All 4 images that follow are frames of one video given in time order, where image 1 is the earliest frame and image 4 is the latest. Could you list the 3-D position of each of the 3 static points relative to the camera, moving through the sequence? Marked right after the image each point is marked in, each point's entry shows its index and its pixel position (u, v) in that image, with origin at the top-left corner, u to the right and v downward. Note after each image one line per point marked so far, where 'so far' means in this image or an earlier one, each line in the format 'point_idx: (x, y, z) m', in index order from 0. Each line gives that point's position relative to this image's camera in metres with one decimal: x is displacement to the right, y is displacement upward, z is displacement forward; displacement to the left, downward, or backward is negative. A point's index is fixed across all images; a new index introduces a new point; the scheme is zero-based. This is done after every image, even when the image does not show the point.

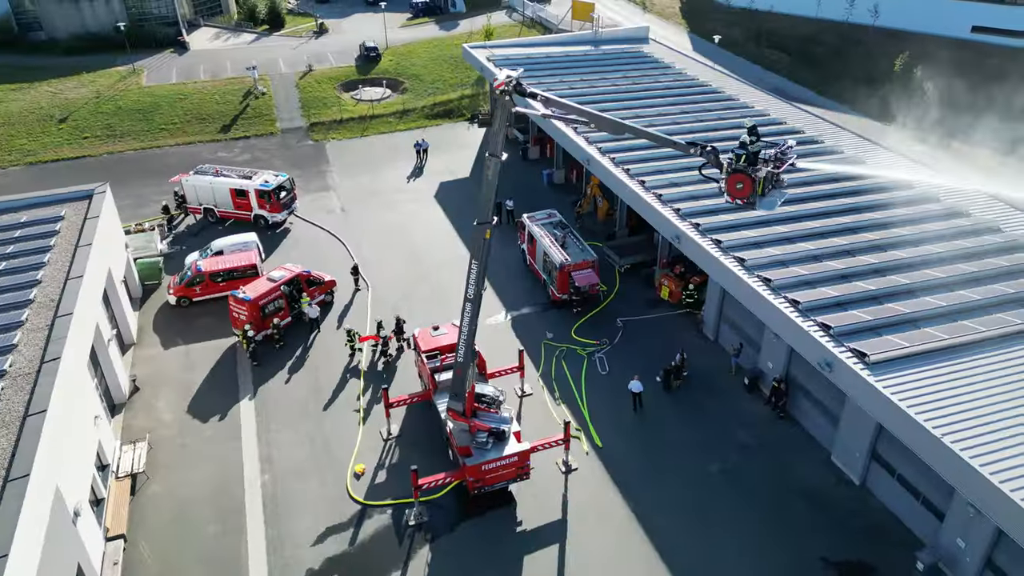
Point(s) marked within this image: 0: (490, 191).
0: (-0.5, +2.2, +16.7) m
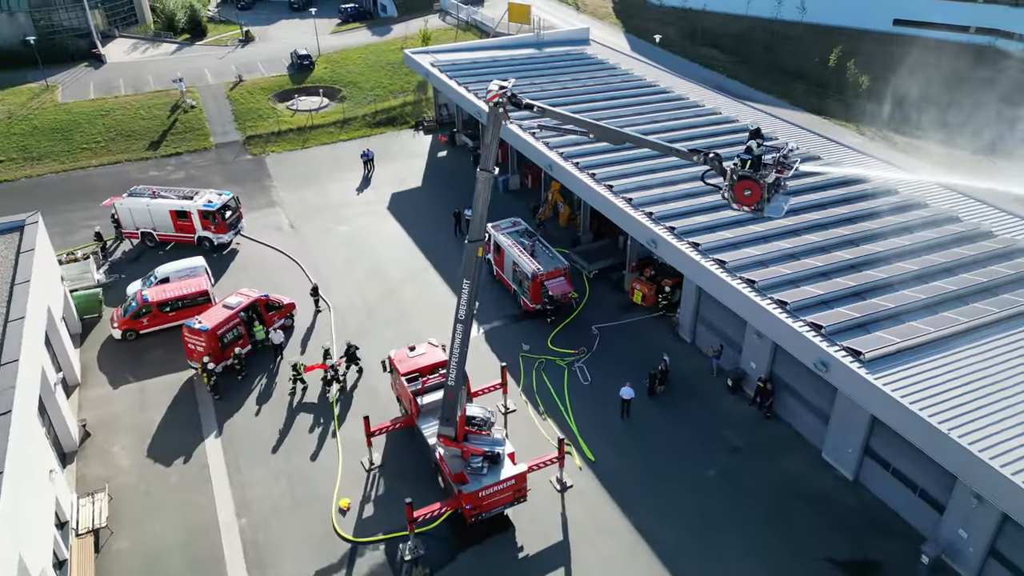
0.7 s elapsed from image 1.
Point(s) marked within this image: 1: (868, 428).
0: (-0.7, +1.7, +15.9) m
1: (+9.3, -3.7, +19.4) m
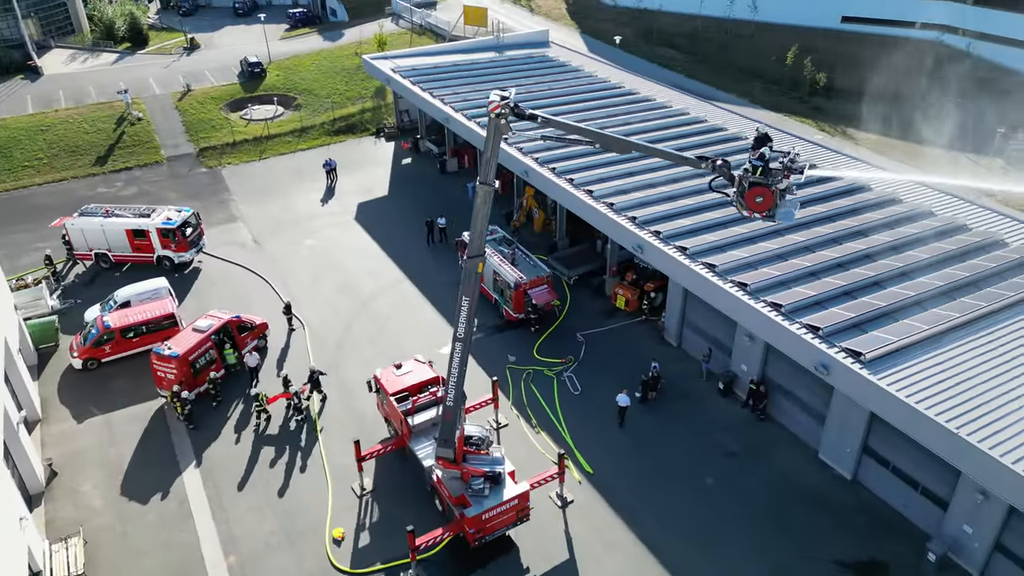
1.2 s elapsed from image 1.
0: (-0.7, +1.4, +15.3) m
1: (+9.3, -3.7, +19.4) m
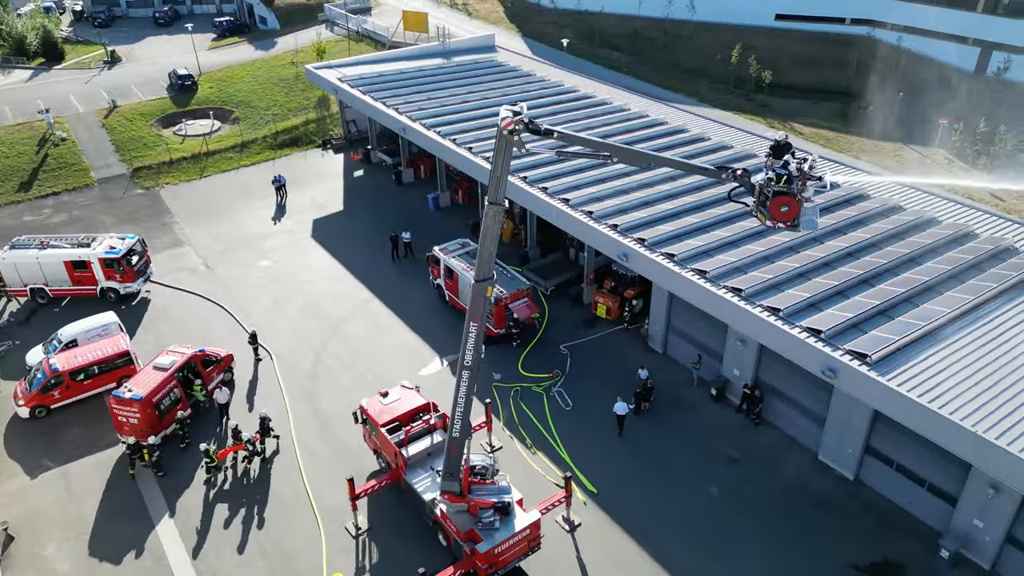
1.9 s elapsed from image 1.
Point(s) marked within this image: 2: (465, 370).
0: (-0.5, +0.9, +14.4) m
1: (+9.4, -3.6, +19.4) m
2: (-1.0, -1.8, +15.9) m
